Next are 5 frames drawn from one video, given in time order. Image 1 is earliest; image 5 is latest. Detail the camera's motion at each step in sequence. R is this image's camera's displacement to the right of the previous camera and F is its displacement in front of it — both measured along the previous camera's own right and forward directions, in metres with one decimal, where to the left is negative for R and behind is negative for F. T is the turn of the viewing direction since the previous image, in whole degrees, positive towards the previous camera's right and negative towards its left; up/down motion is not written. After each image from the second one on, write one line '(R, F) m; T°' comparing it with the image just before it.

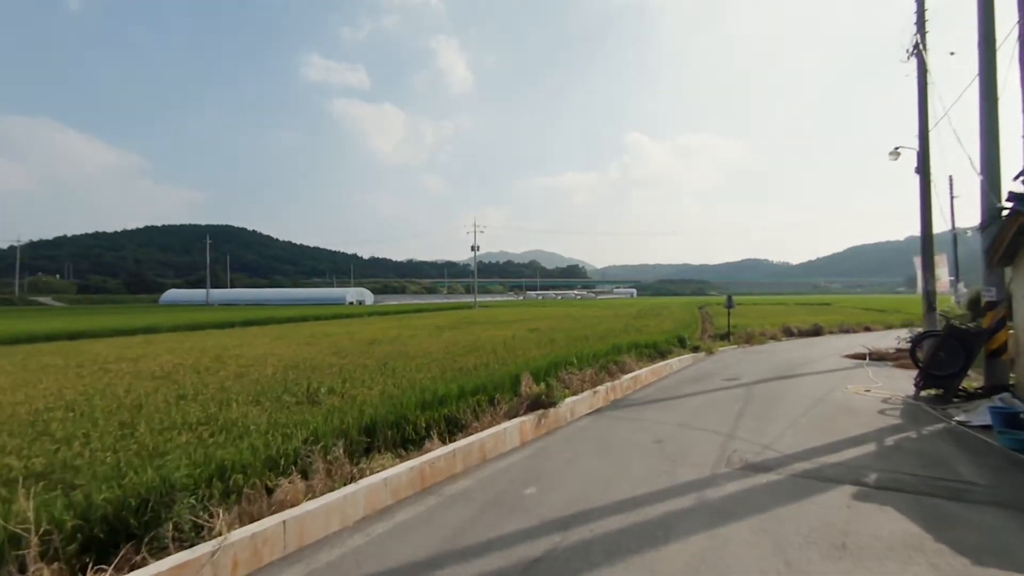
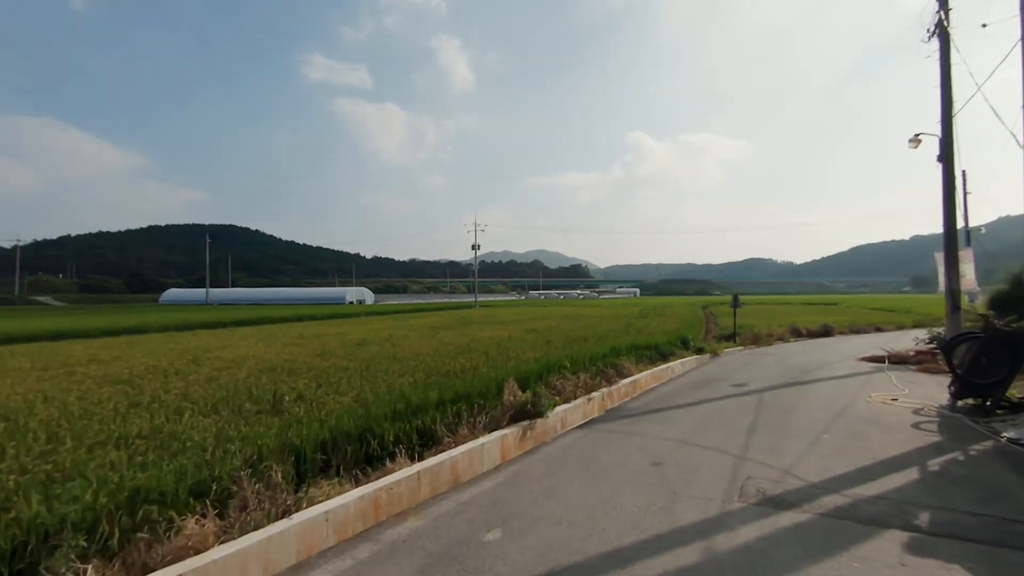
(+0.4, +1.2) m; 0°
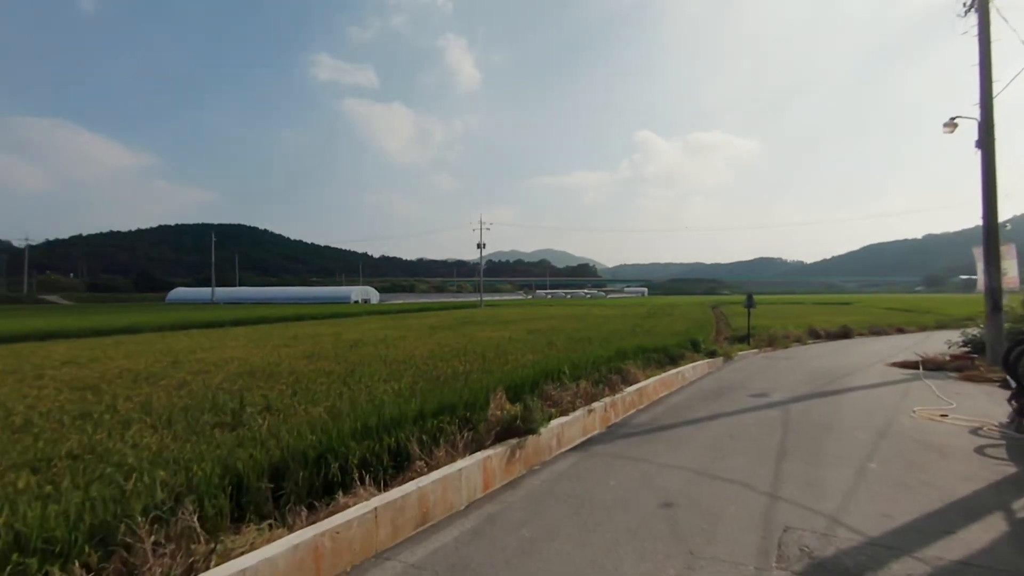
(+0.3, +1.3) m; -1°
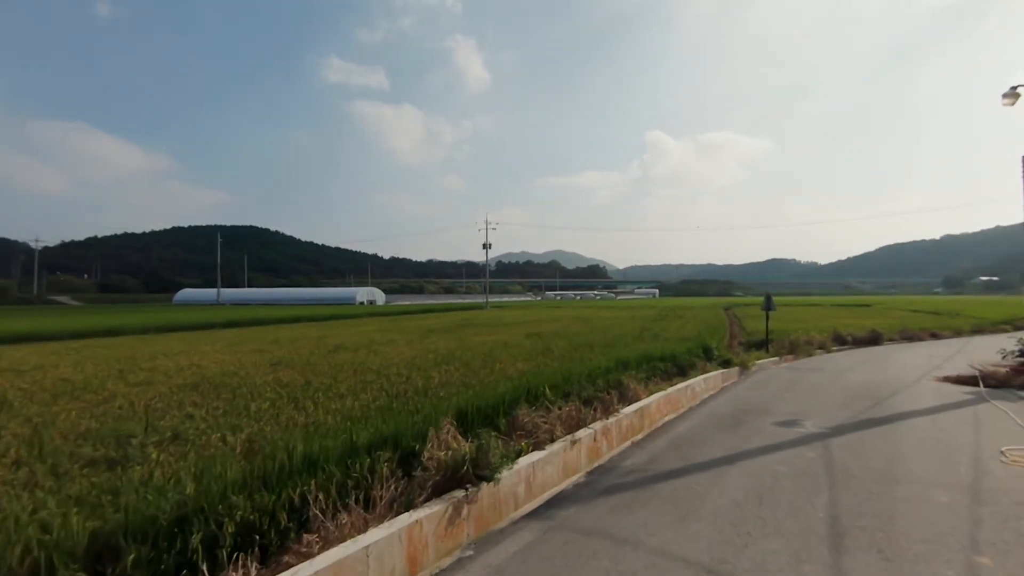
(+0.8, +2.1) m; -1°
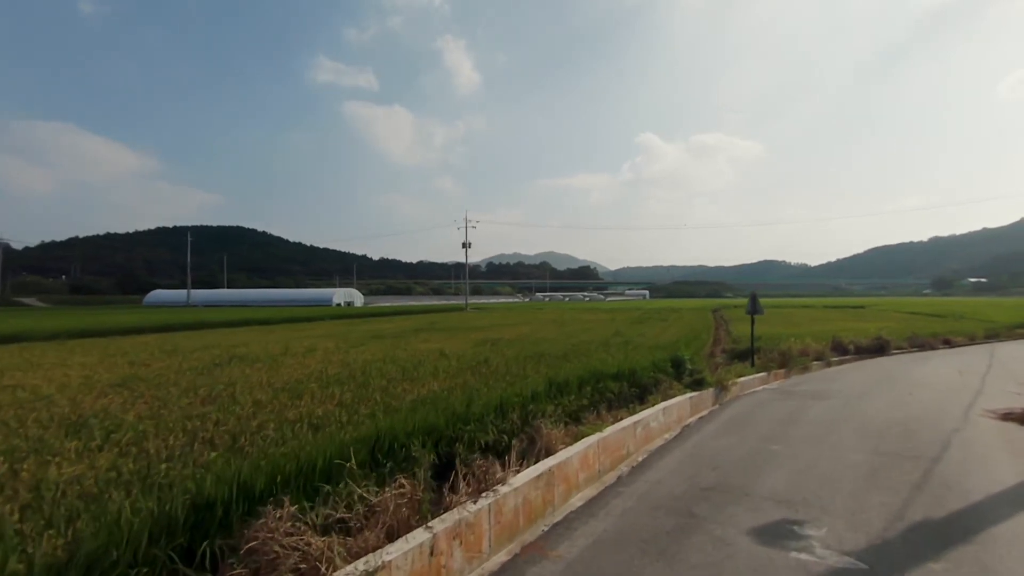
(+2.1, +4.0) m; +1°
